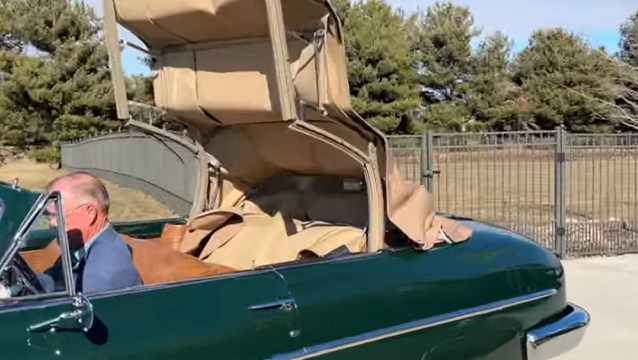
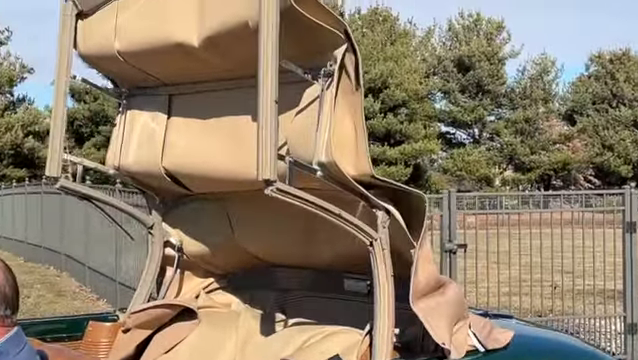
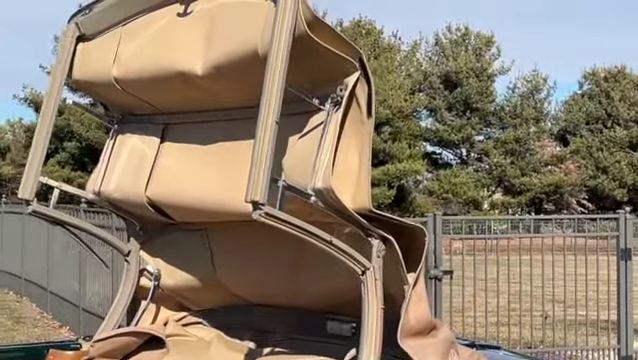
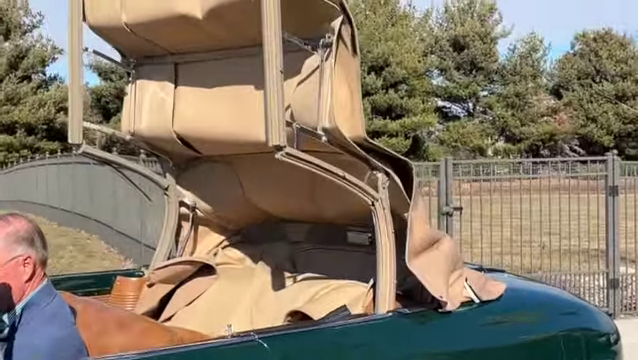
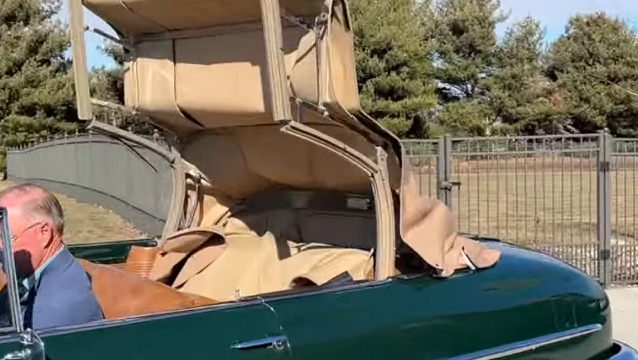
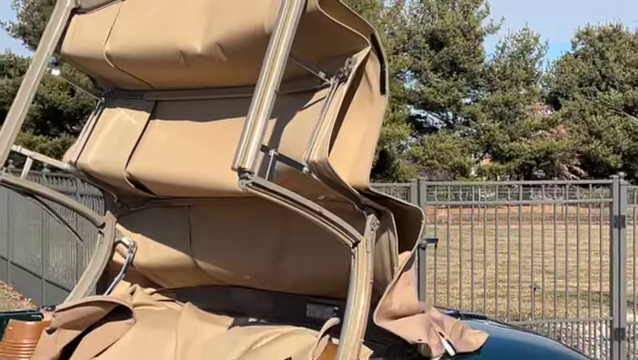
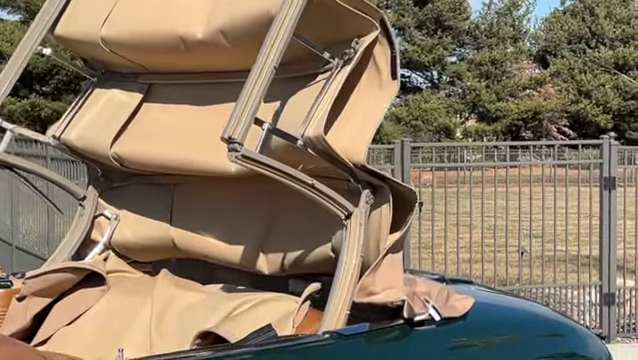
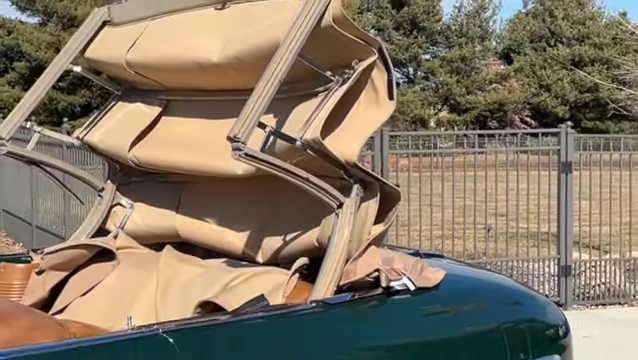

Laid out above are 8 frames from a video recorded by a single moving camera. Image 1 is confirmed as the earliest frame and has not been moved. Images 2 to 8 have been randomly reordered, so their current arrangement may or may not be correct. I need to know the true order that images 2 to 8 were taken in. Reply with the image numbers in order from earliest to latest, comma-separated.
5, 4, 2, 3, 6, 7, 8
